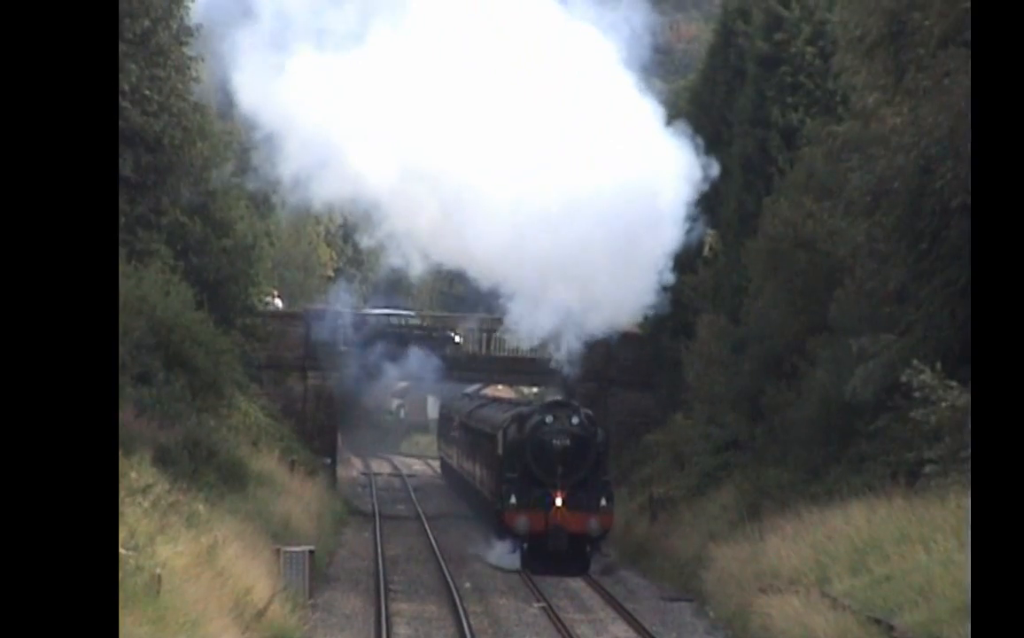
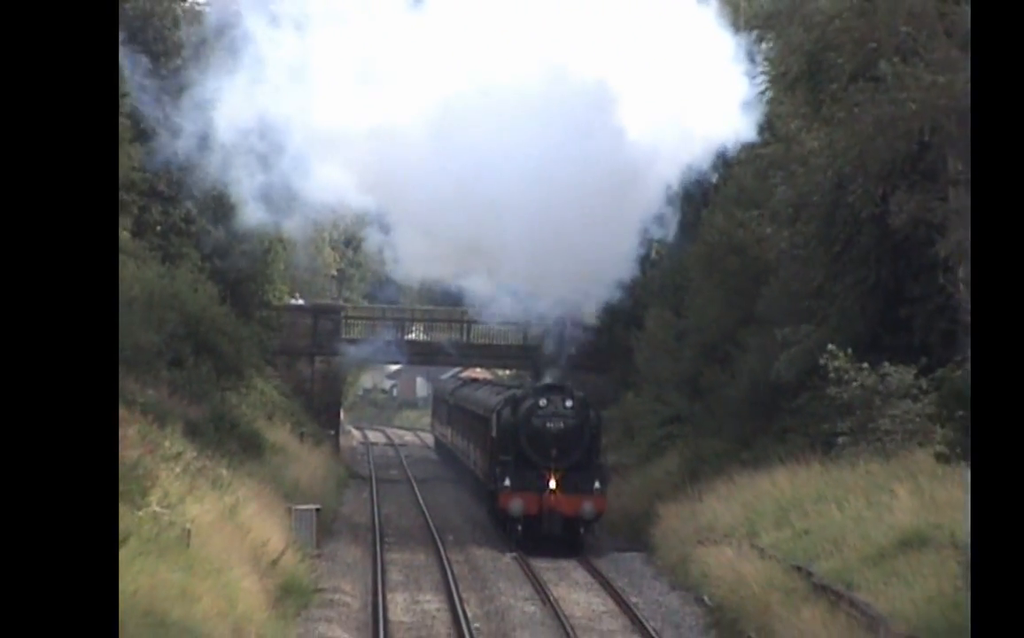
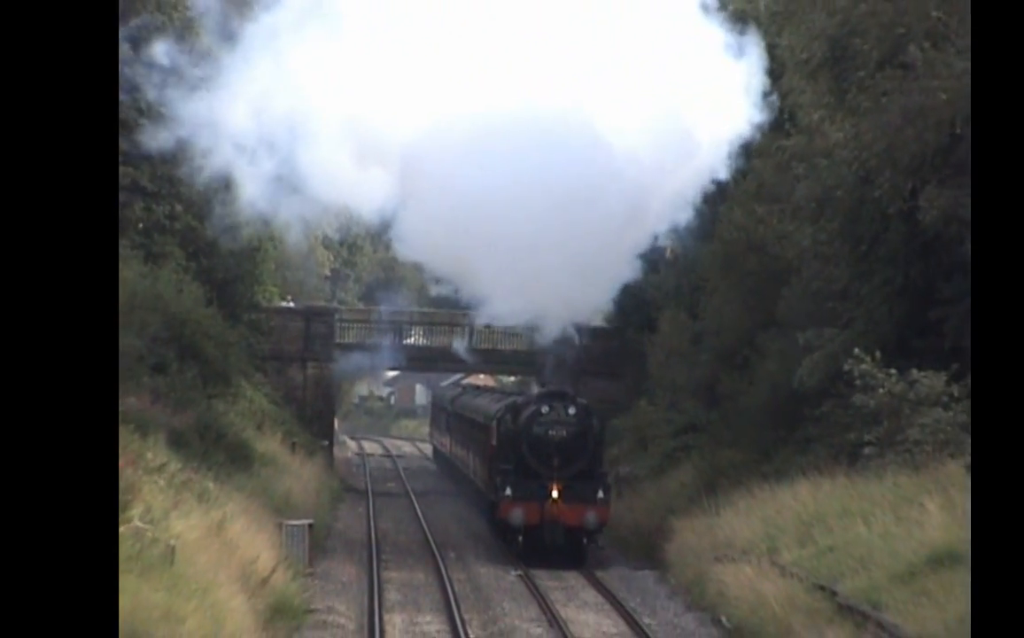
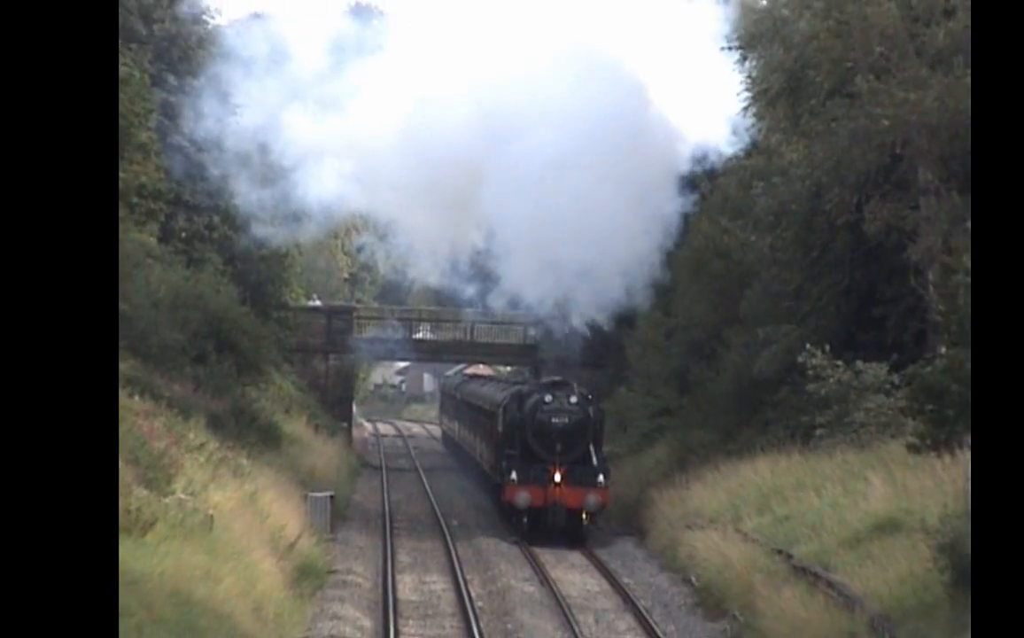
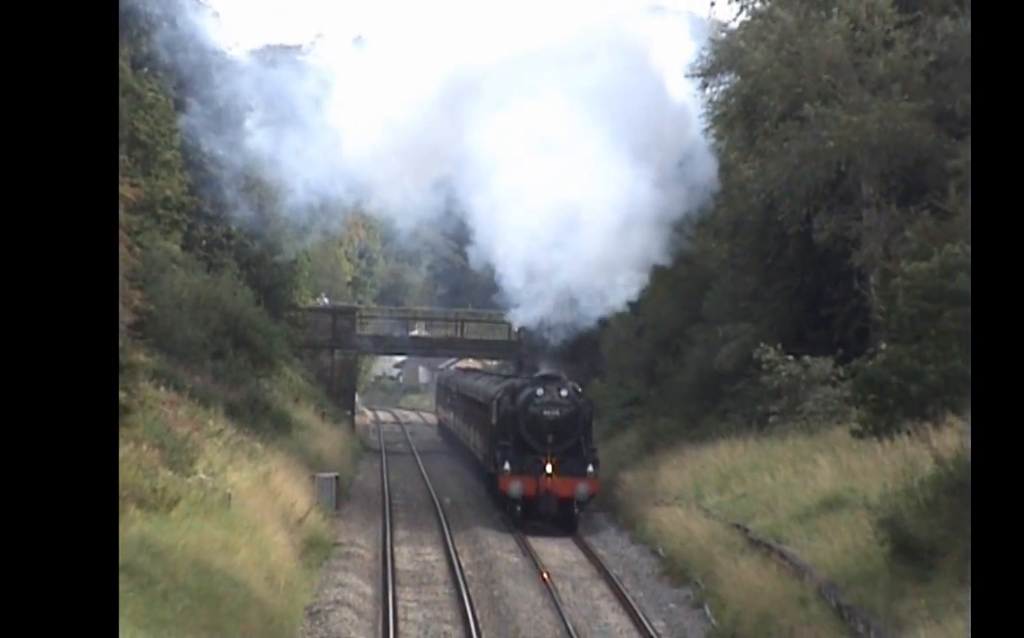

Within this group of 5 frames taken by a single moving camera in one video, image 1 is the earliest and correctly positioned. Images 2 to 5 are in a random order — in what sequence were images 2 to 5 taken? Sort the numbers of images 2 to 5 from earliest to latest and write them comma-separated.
3, 2, 4, 5
